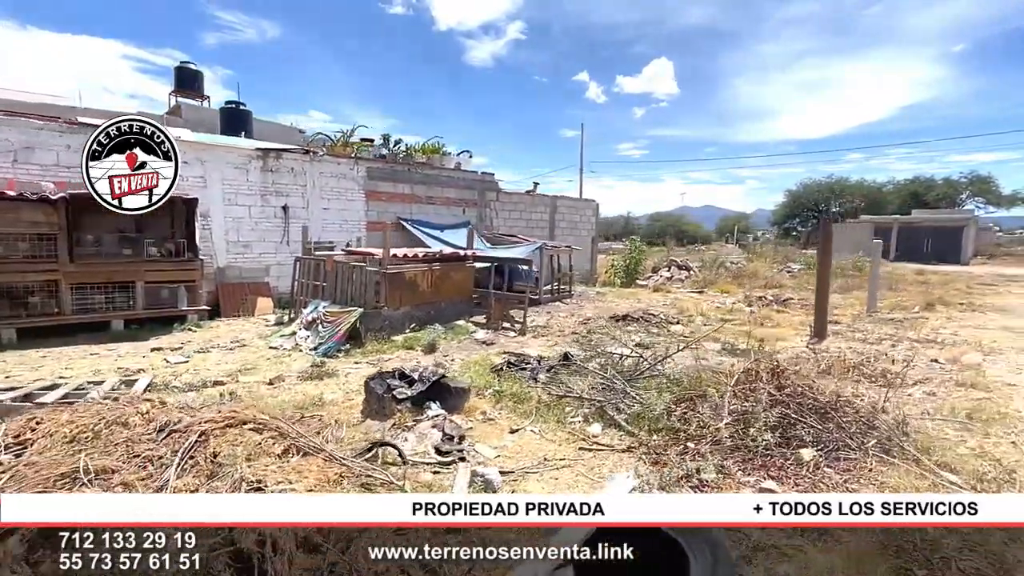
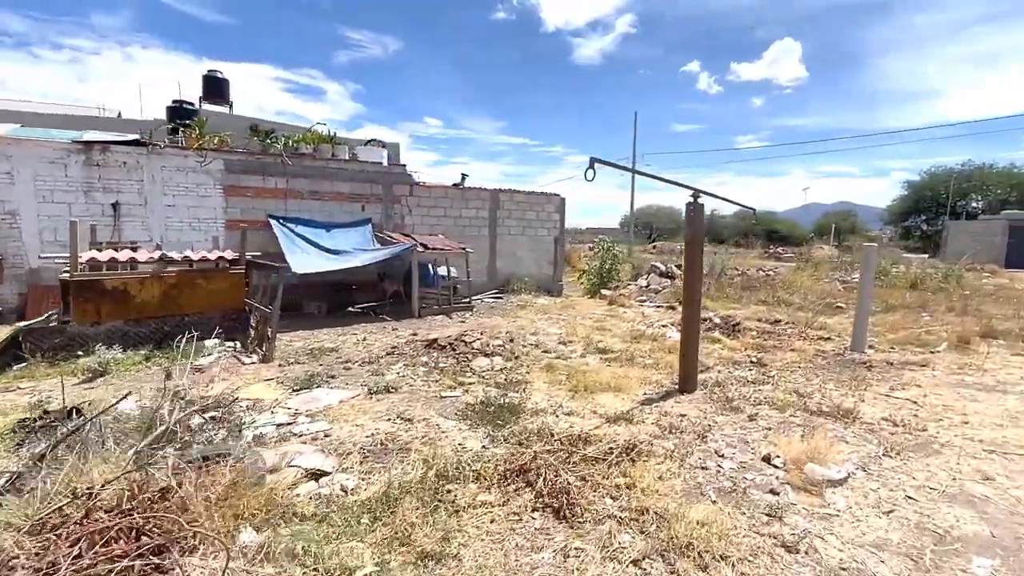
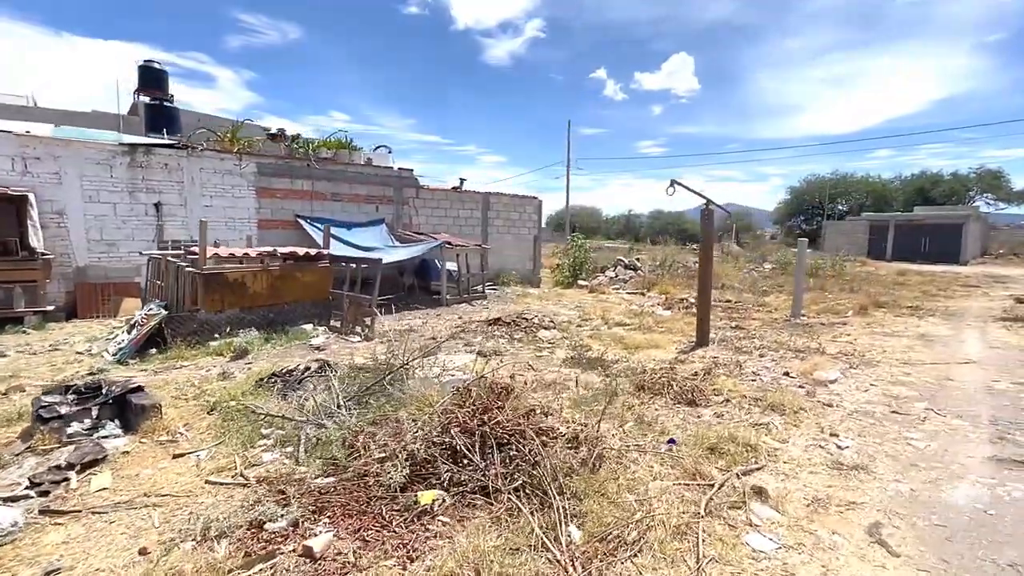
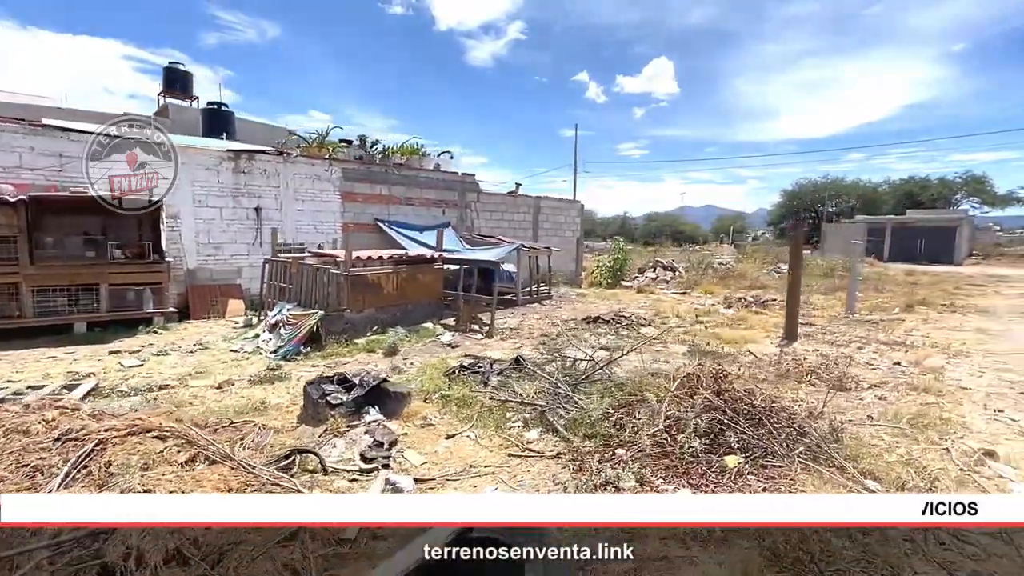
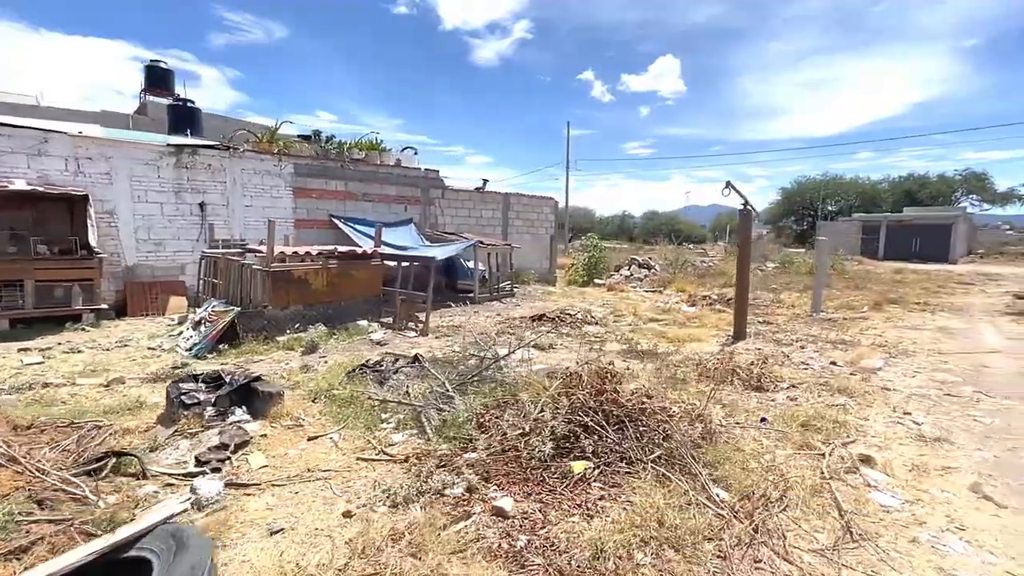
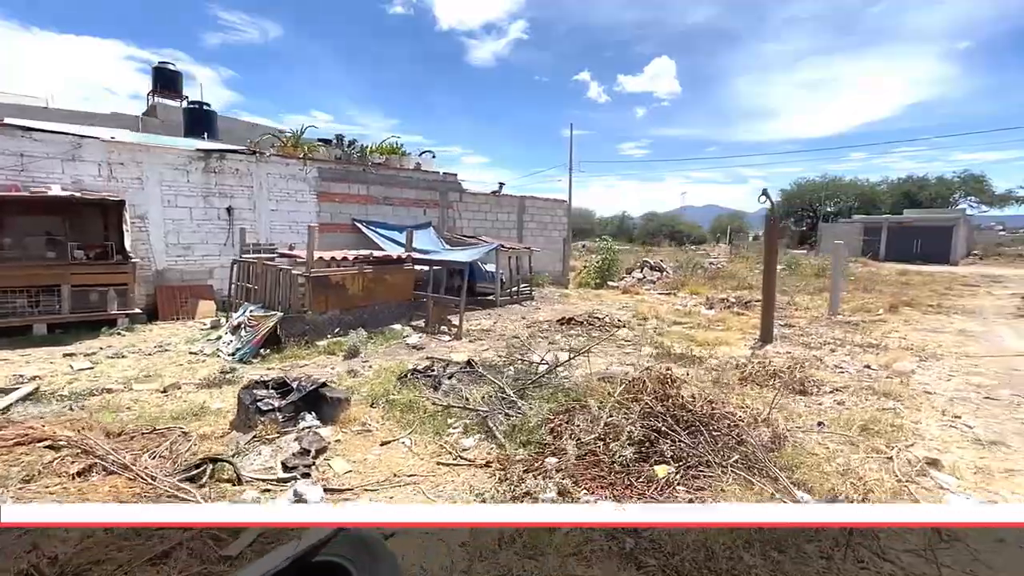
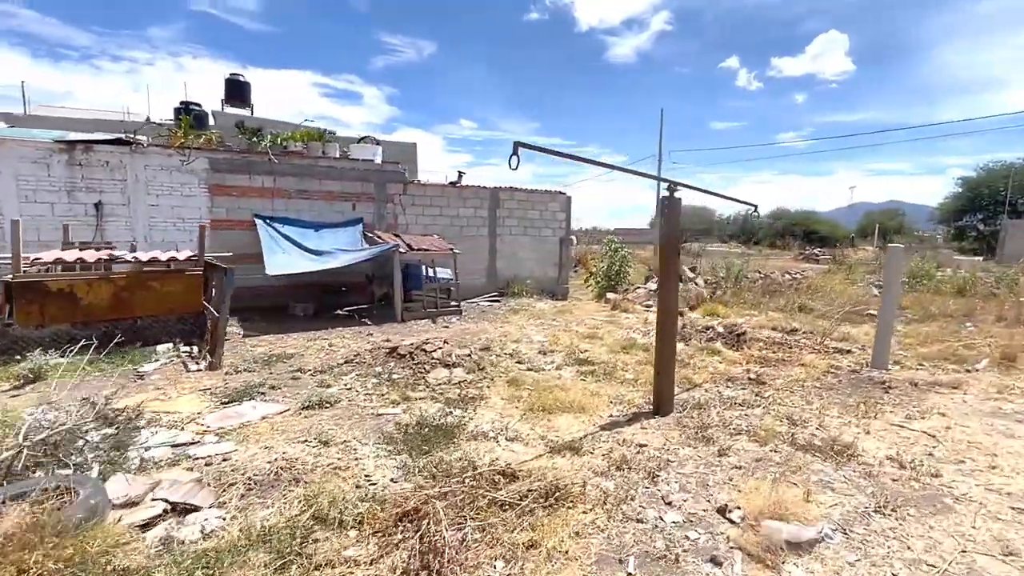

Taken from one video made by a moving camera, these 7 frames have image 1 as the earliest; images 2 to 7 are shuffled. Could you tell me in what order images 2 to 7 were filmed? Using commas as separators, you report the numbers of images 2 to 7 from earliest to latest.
4, 6, 5, 3, 2, 7
